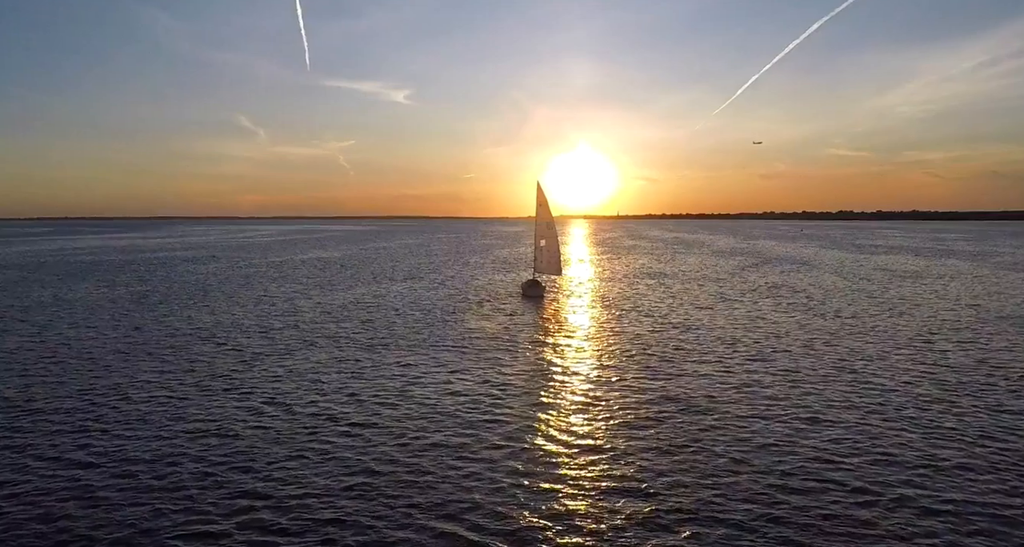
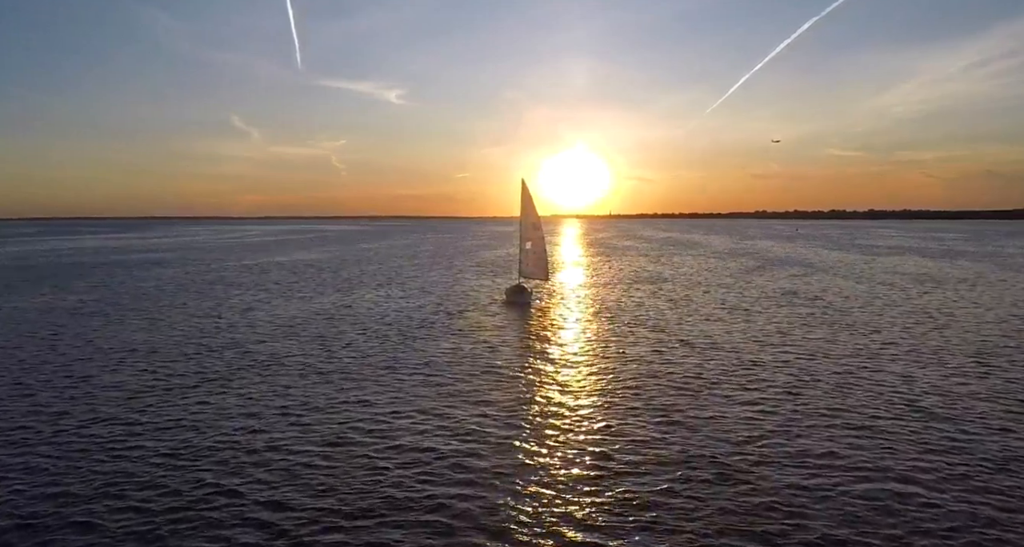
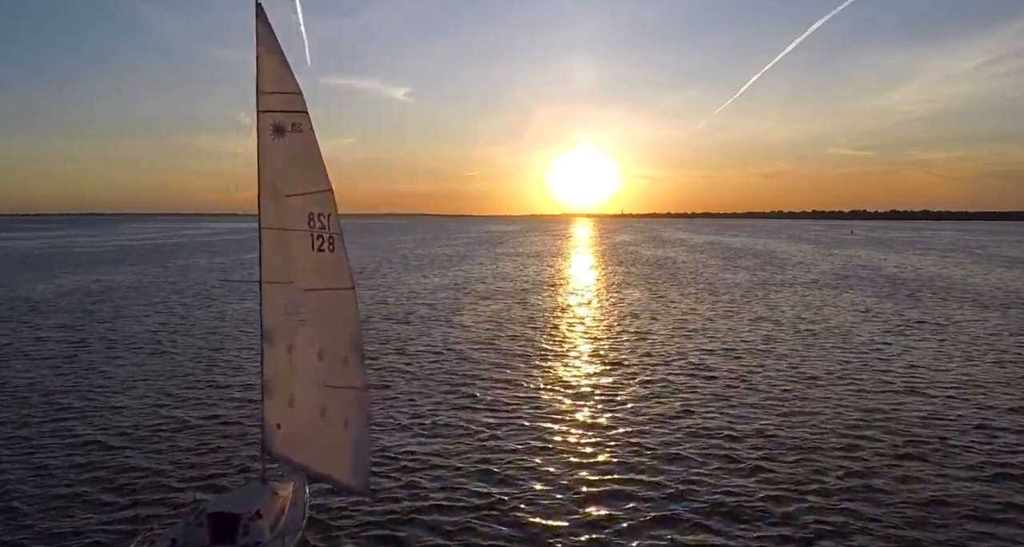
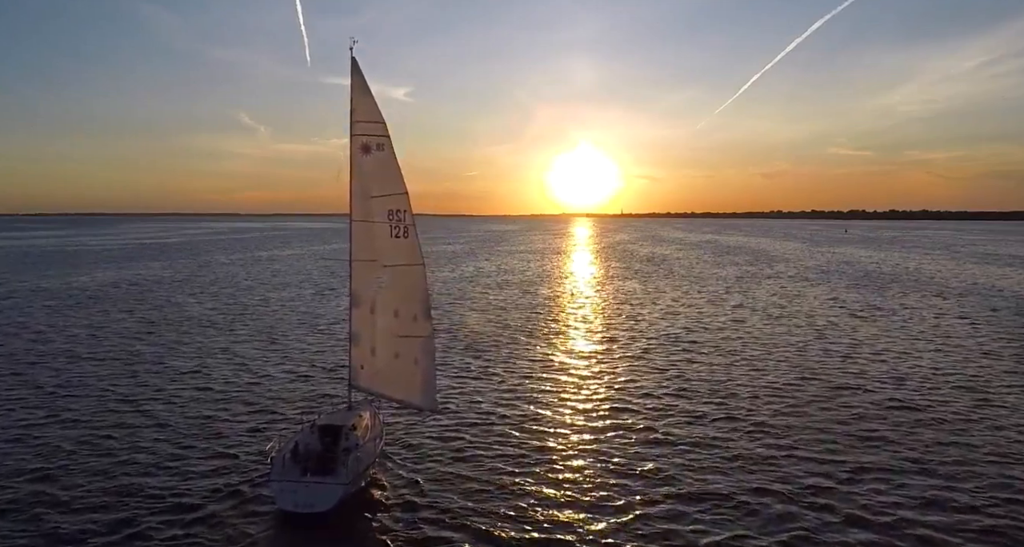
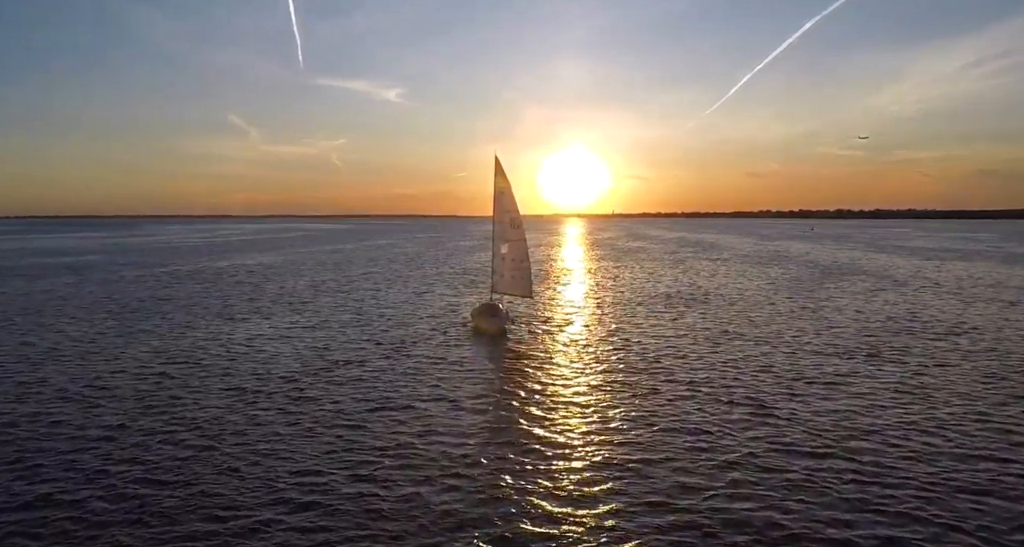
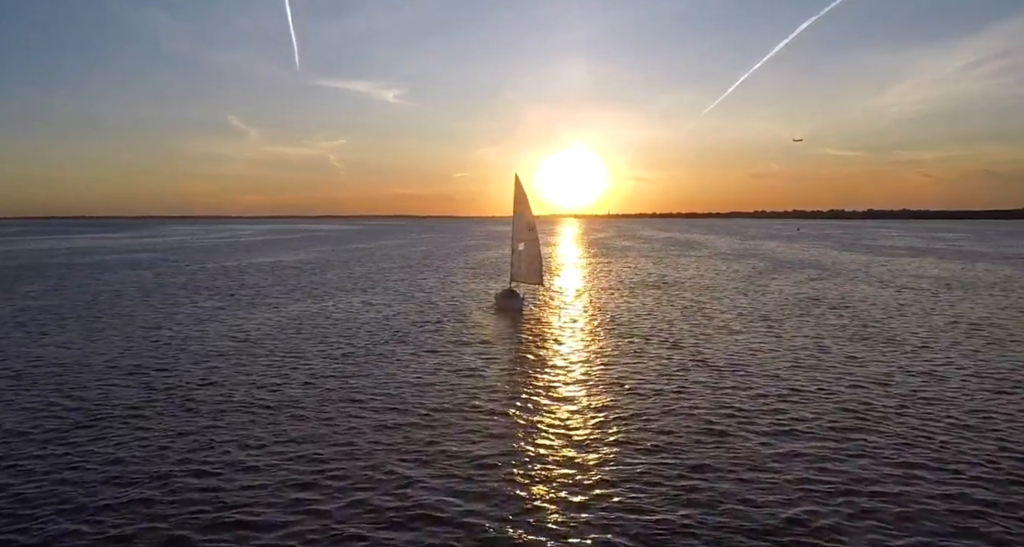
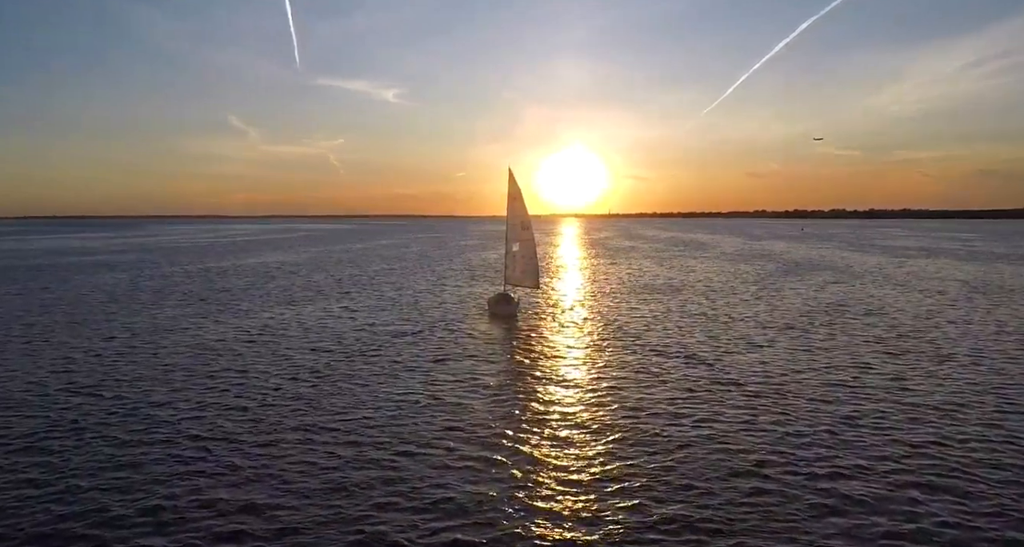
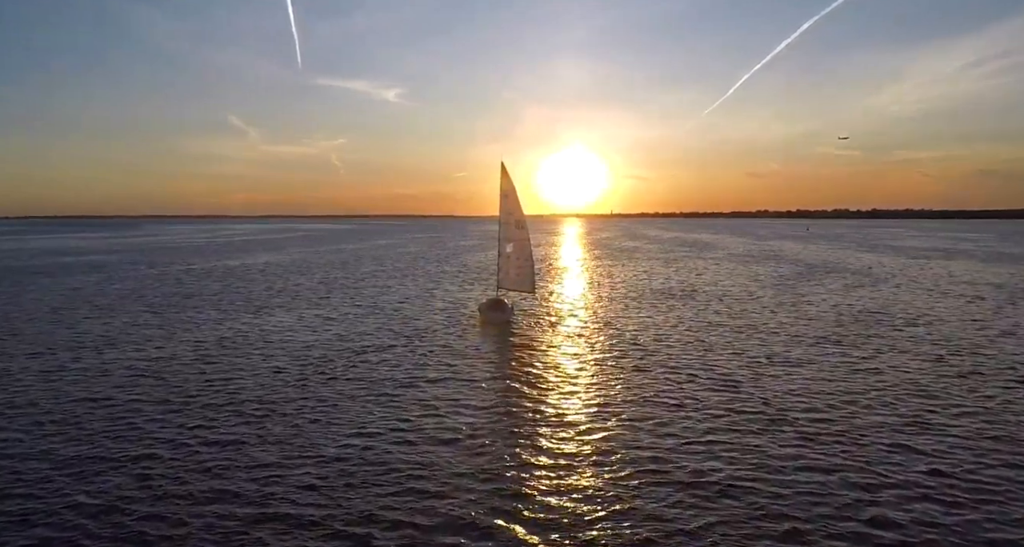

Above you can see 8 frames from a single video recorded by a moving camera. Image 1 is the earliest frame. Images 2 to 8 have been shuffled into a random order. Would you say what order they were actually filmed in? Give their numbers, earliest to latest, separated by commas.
2, 6, 7, 8, 5, 4, 3
